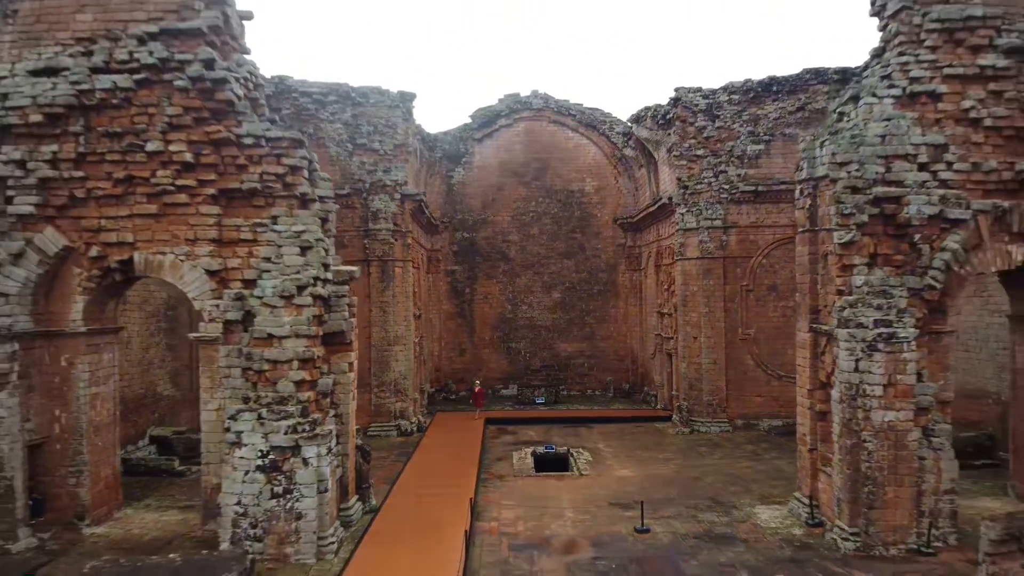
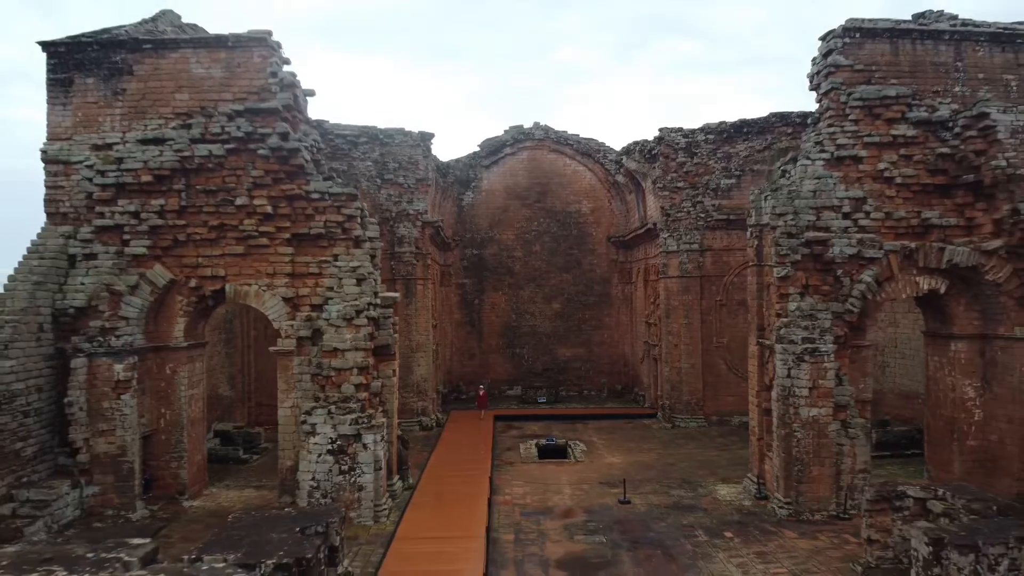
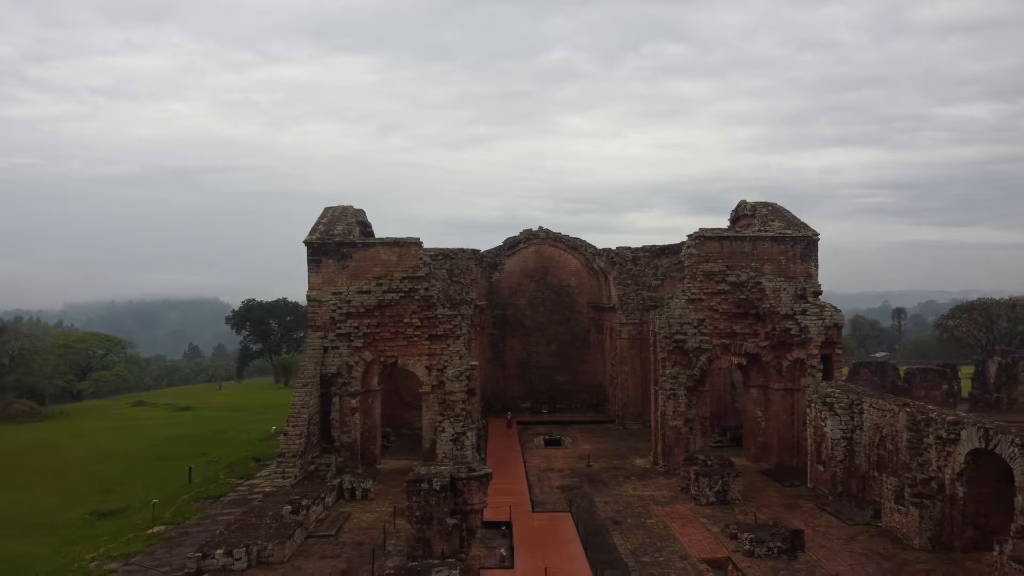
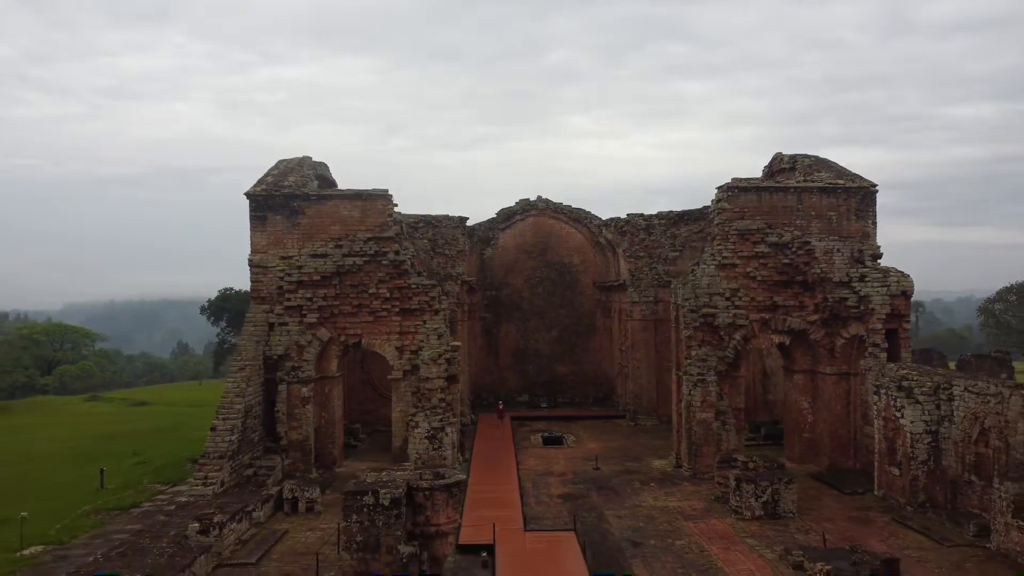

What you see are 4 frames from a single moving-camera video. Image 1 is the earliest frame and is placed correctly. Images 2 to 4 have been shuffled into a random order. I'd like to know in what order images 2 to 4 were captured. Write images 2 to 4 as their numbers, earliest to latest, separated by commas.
2, 4, 3
